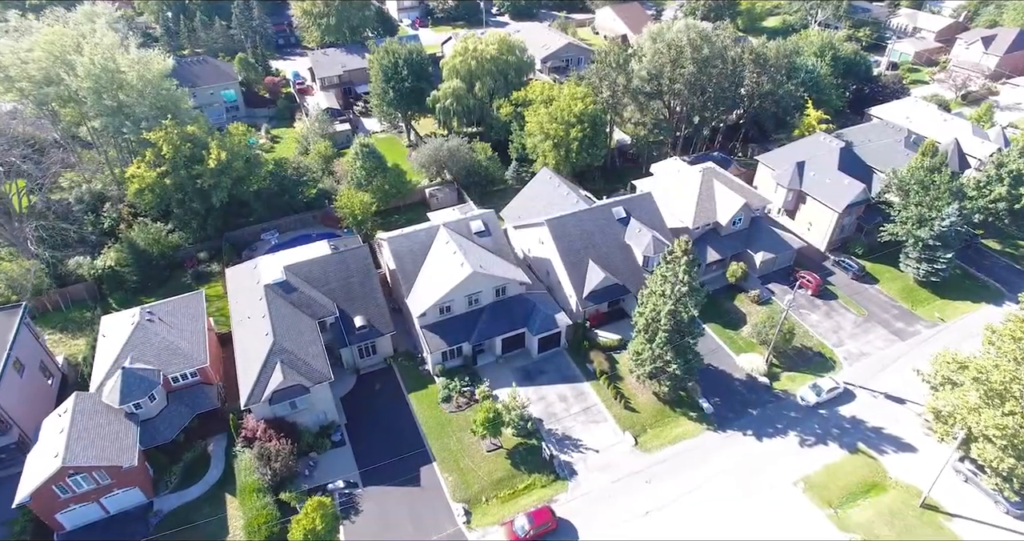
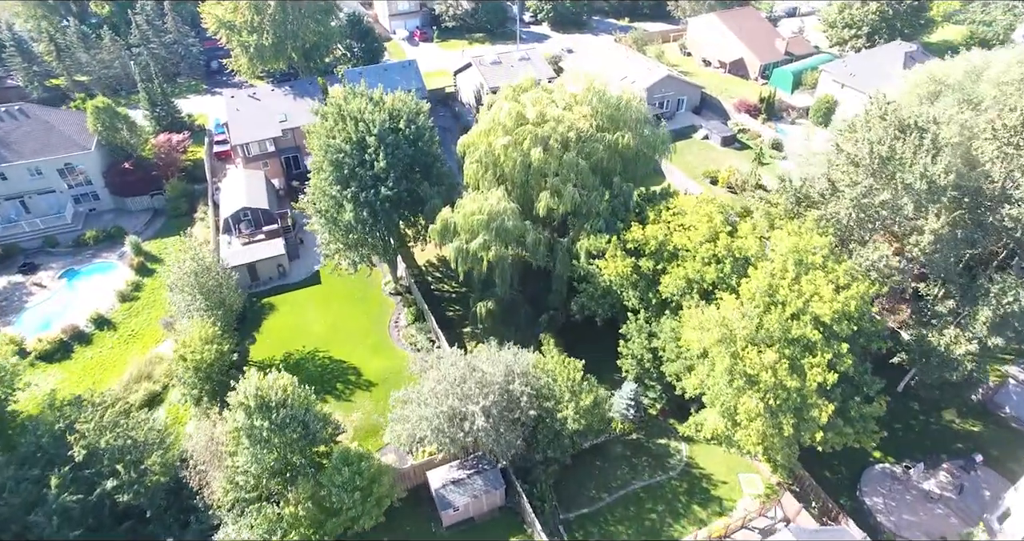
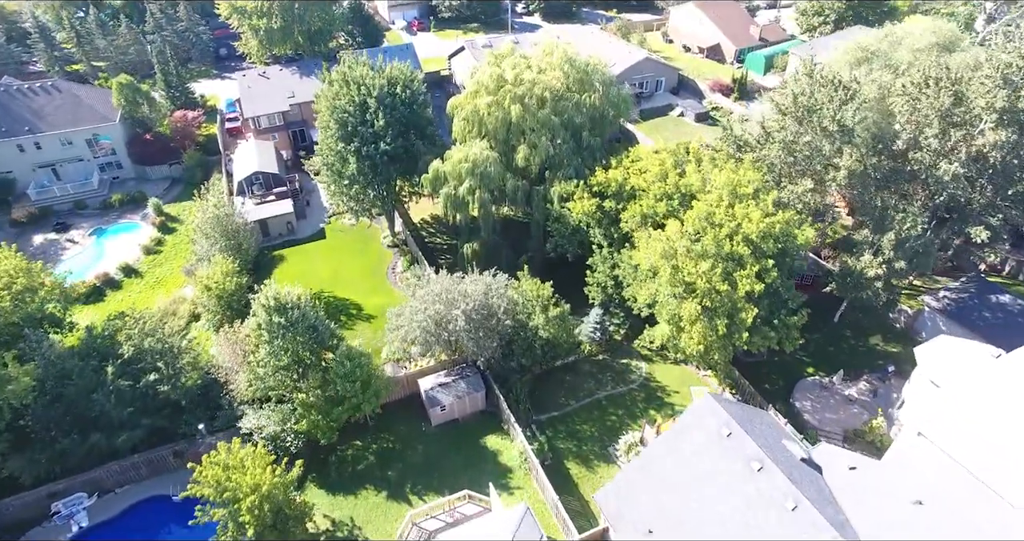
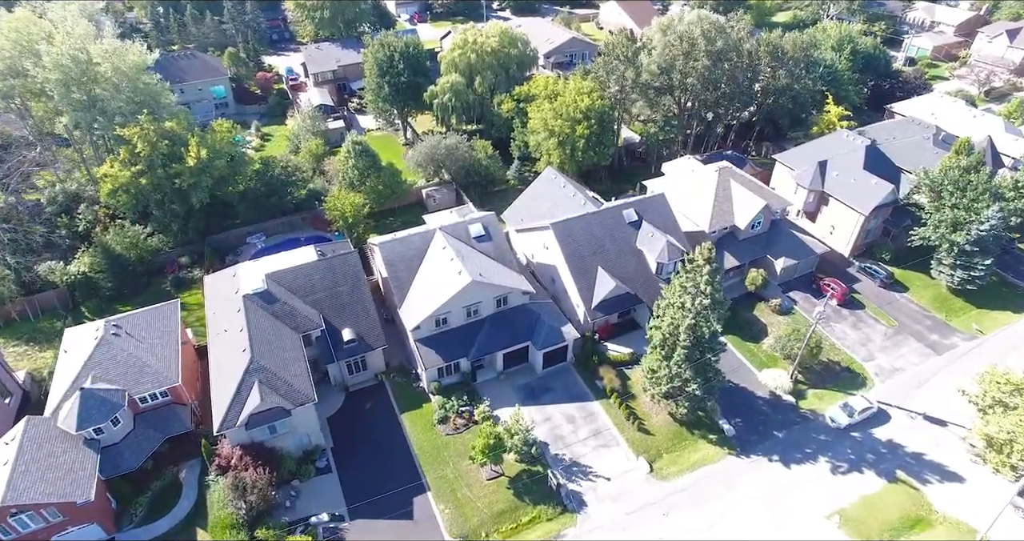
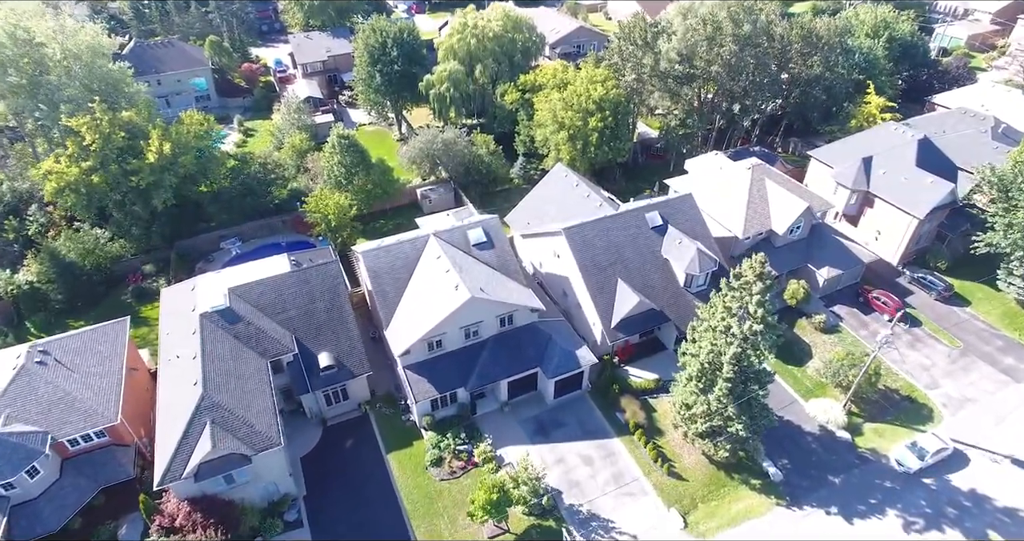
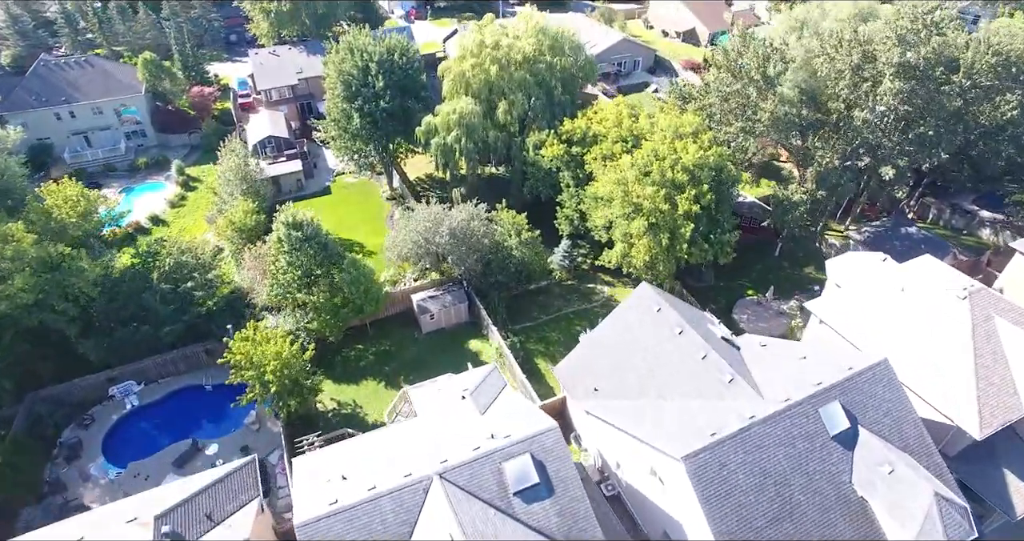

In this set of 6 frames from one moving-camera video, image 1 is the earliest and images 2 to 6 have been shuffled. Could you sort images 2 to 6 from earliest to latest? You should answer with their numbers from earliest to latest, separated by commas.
4, 5, 6, 3, 2
